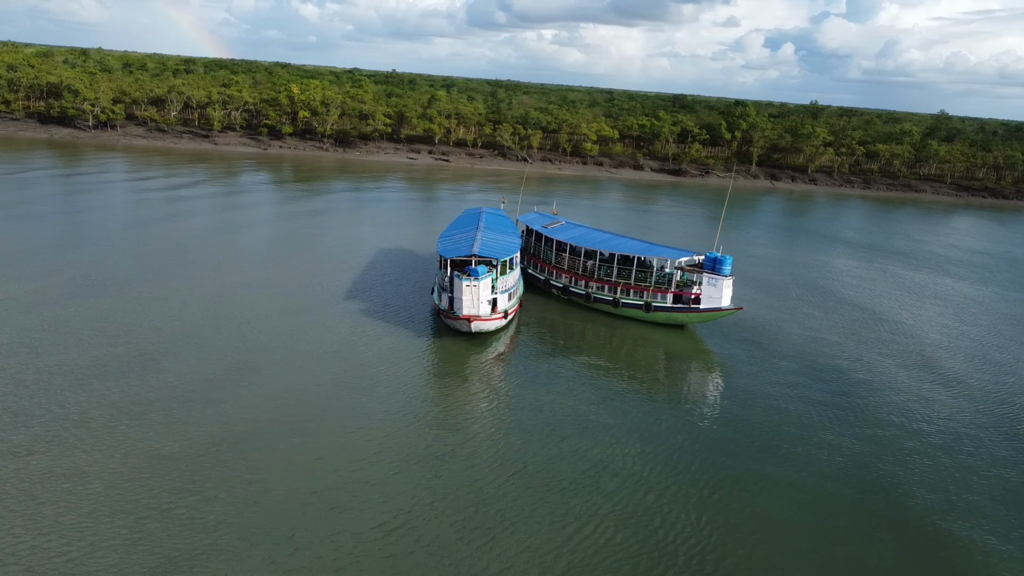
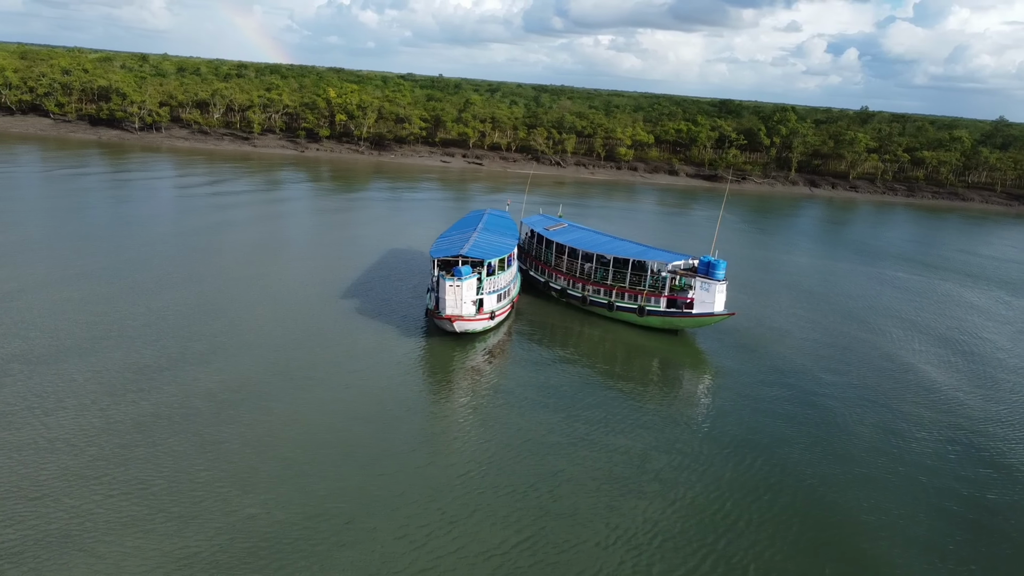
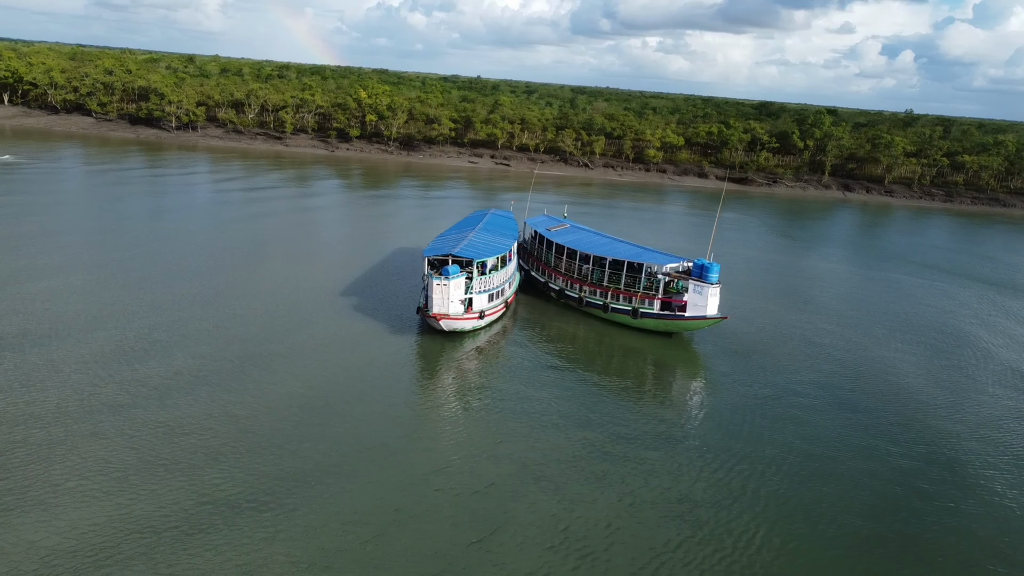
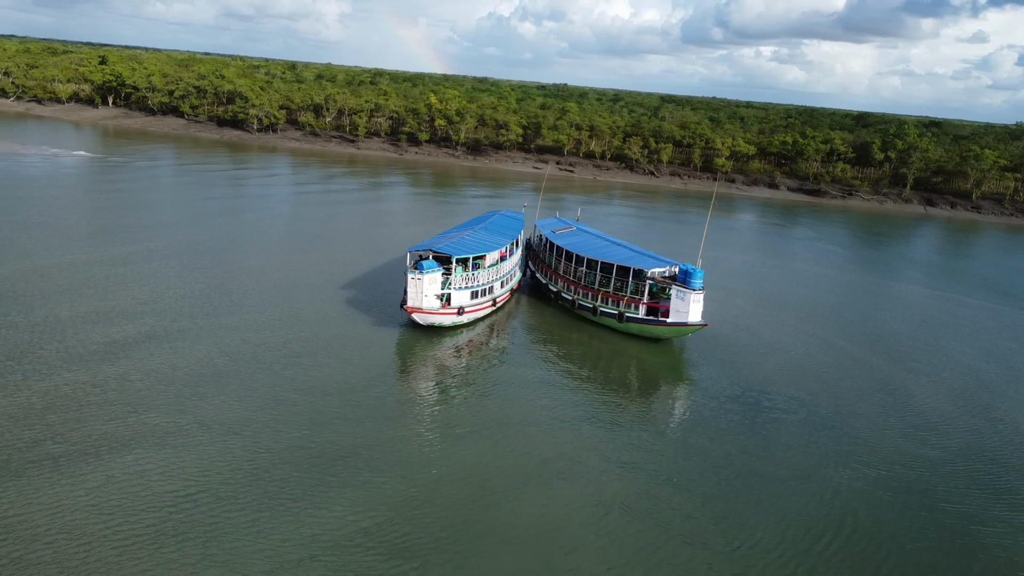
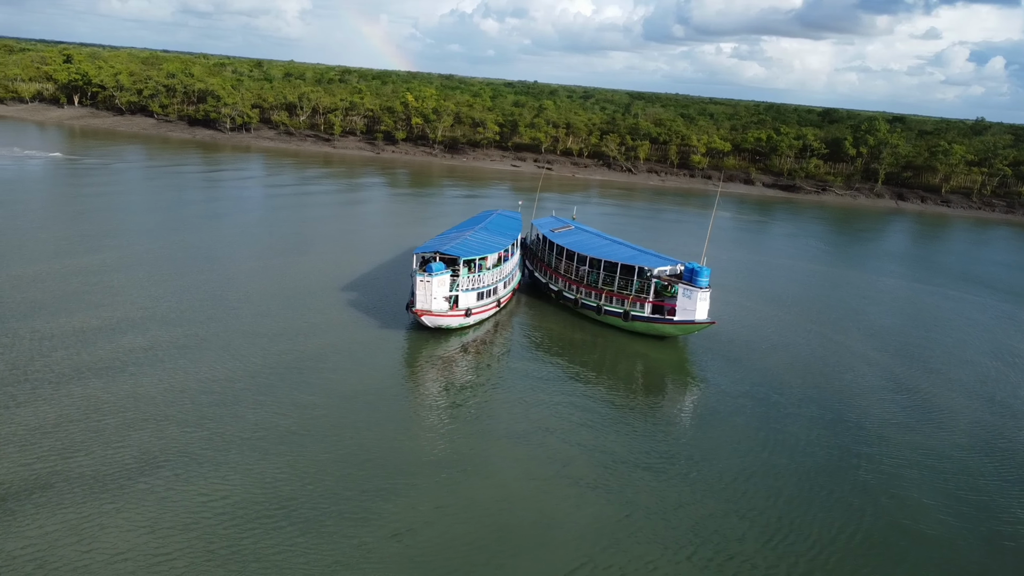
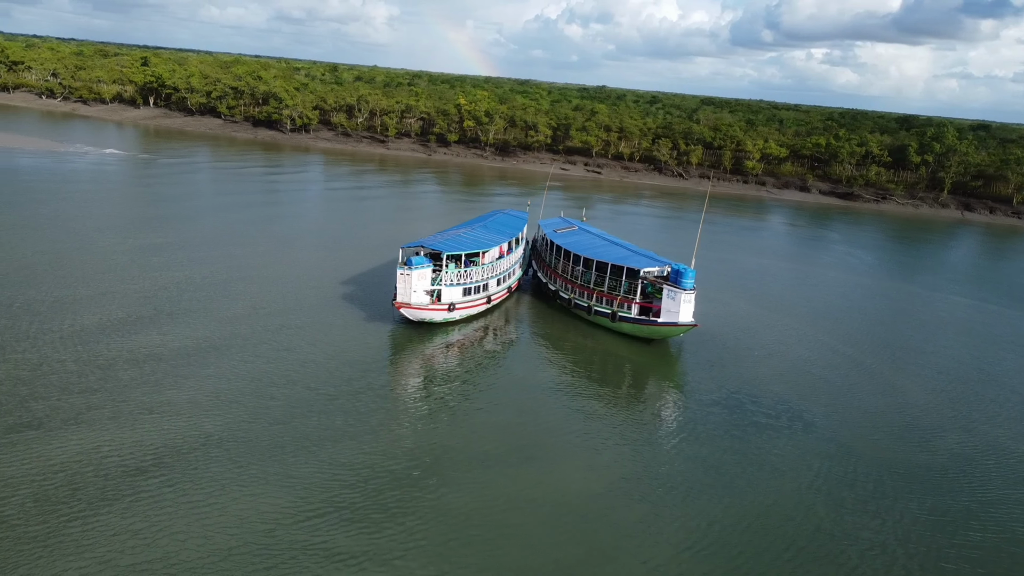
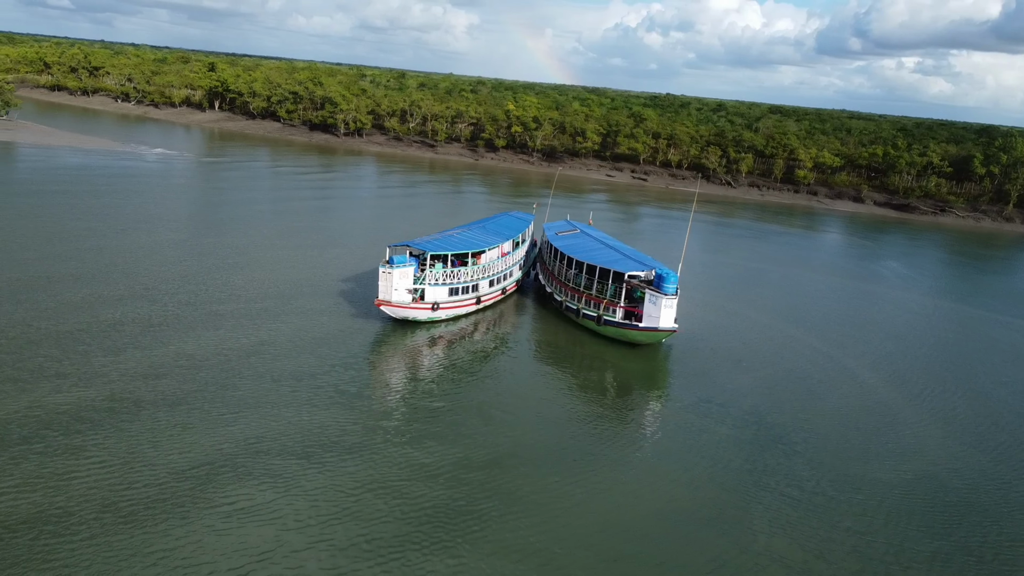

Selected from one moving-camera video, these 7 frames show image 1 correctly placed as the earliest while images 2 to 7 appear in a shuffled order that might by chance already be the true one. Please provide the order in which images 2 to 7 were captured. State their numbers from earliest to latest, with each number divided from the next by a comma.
2, 3, 5, 4, 6, 7
